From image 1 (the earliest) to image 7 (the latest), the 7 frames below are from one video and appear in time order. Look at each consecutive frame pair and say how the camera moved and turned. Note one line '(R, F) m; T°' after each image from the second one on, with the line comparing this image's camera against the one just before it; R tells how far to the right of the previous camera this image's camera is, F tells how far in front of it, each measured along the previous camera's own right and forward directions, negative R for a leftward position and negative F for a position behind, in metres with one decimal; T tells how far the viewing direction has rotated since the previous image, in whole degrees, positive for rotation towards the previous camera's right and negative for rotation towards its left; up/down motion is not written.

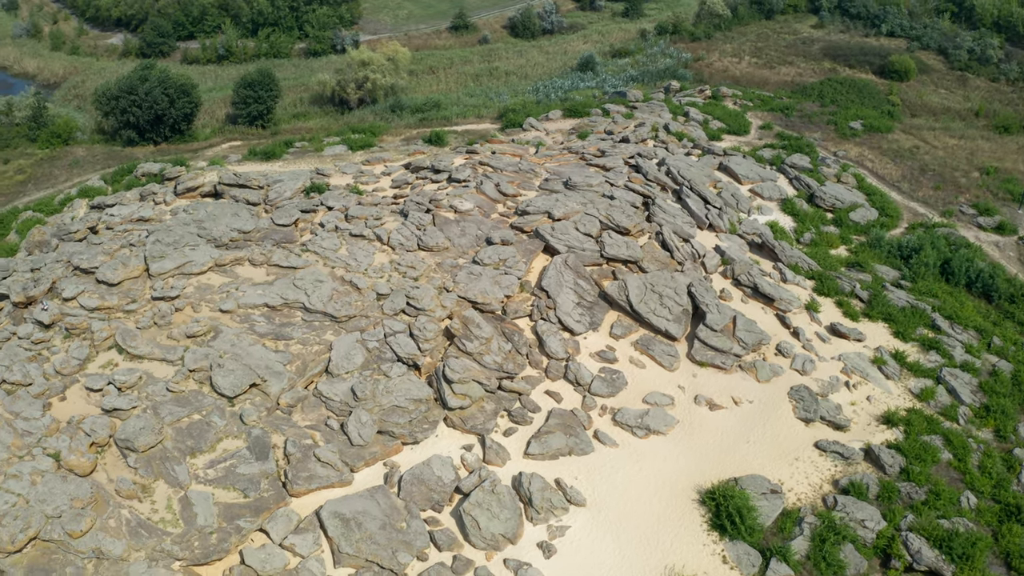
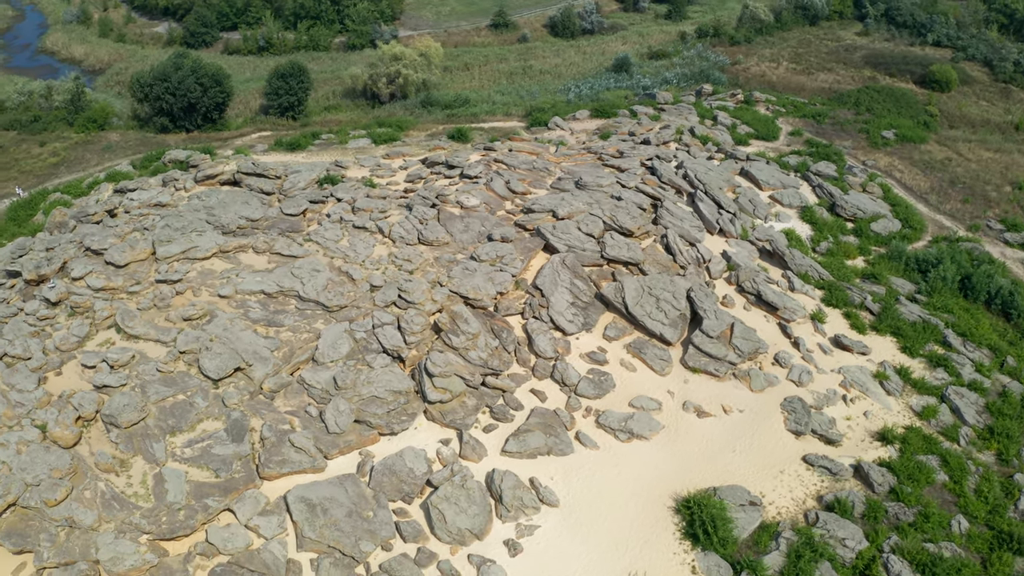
(+1.1, +0.1) m; -3°
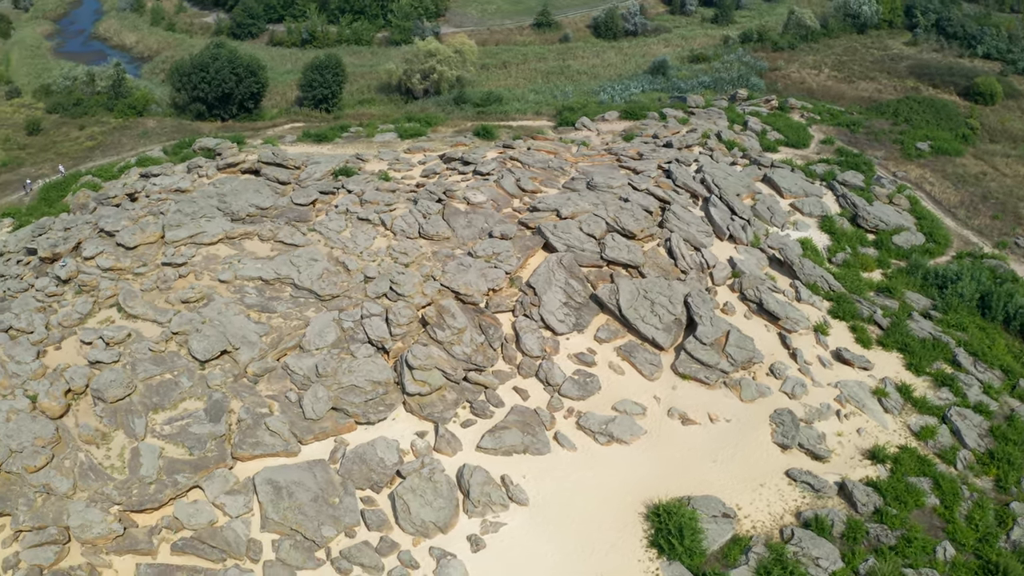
(+1.2, +0.1) m; -3°
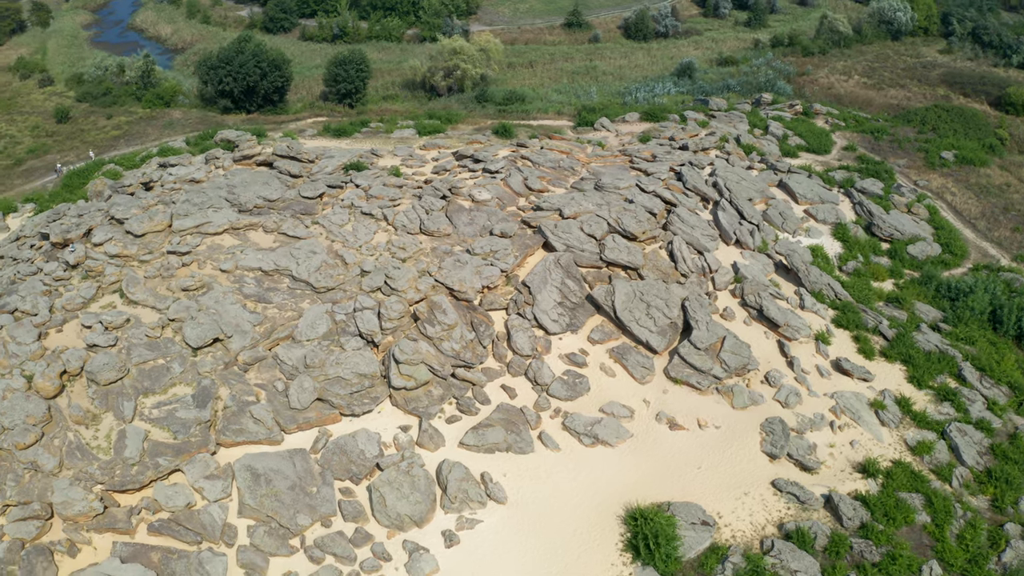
(+0.8, 0.0) m; -2°
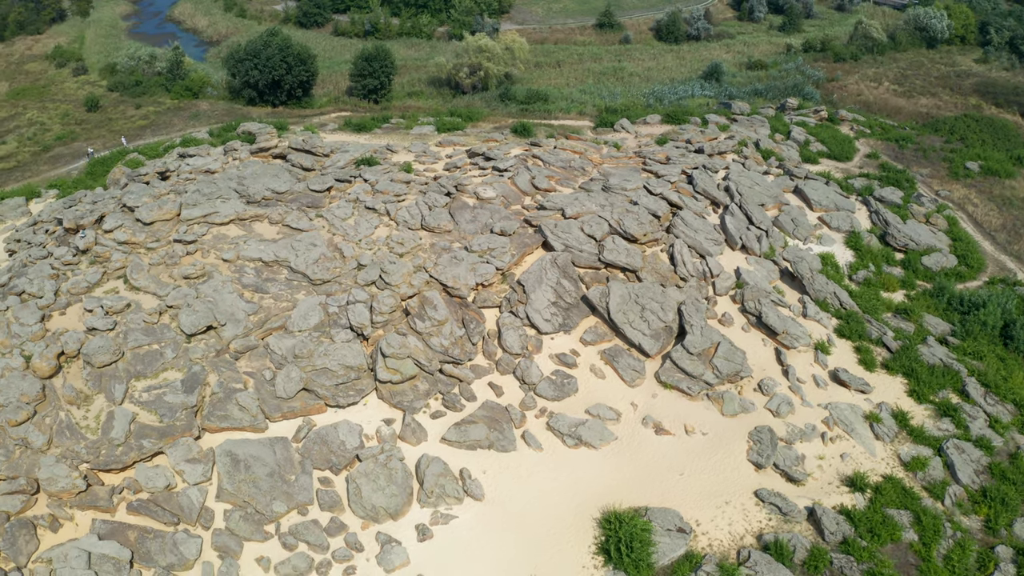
(+0.9, 0.0) m; -2°
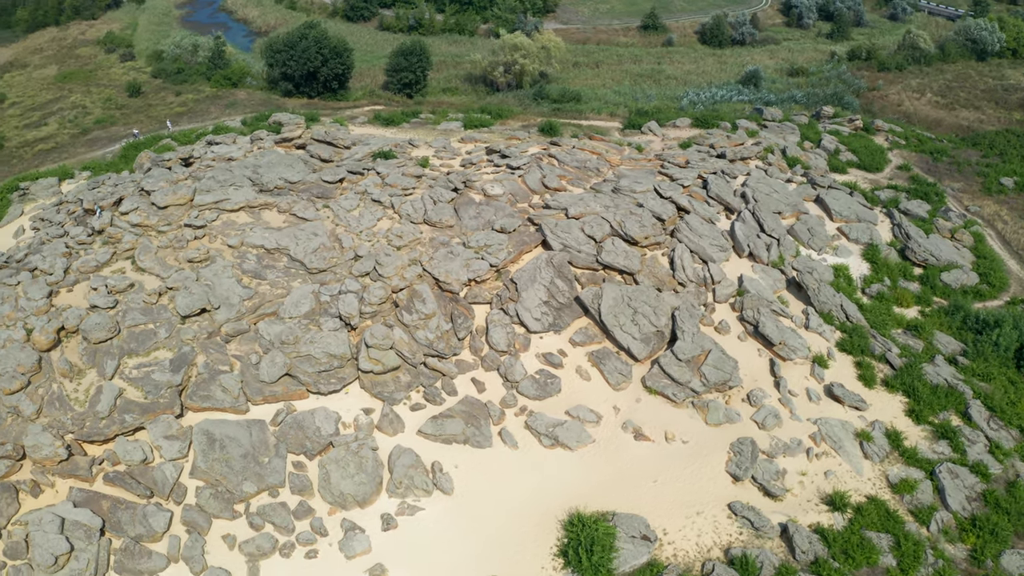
(+1.2, 0.0) m; -3°
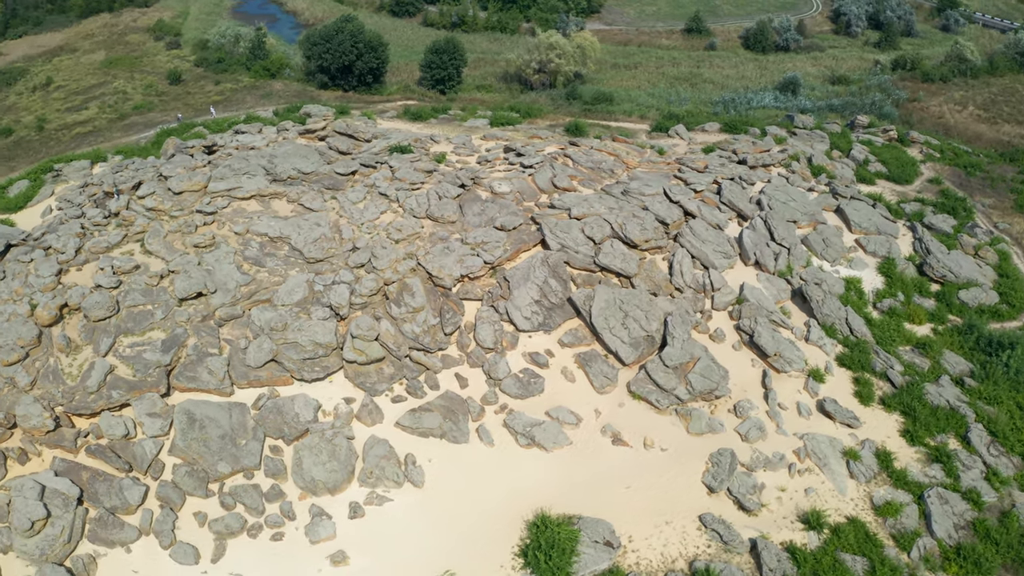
(+1.2, 0.0) m; -3°
